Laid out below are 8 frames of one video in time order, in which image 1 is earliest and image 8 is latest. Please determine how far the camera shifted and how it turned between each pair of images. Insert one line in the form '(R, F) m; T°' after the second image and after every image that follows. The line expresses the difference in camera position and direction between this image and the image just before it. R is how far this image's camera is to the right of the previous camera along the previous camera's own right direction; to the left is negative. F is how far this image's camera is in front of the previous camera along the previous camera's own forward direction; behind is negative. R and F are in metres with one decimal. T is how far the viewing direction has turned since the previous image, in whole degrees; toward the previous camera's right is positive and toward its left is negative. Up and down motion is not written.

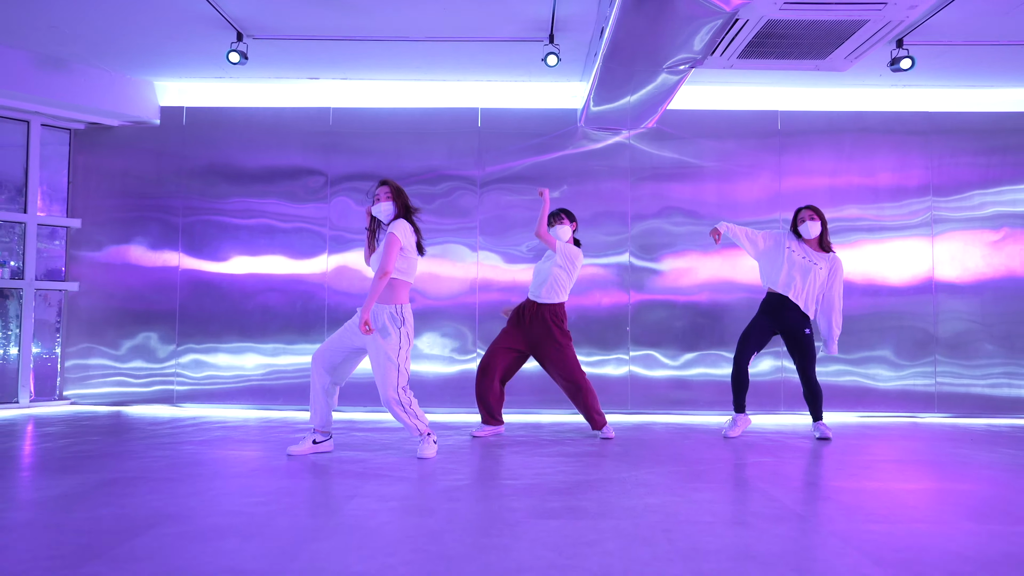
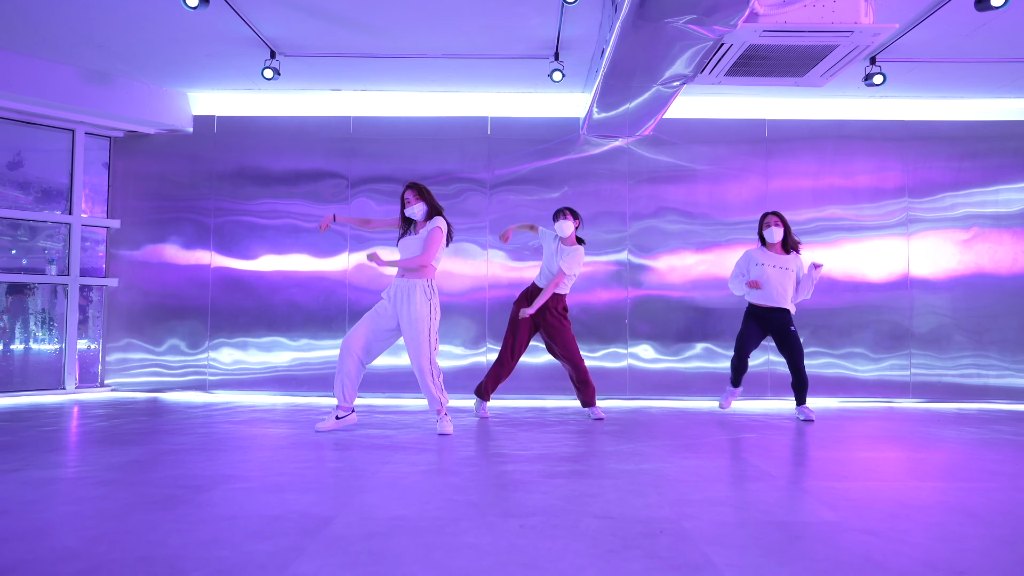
(-0.1, -0.5) m; 0°
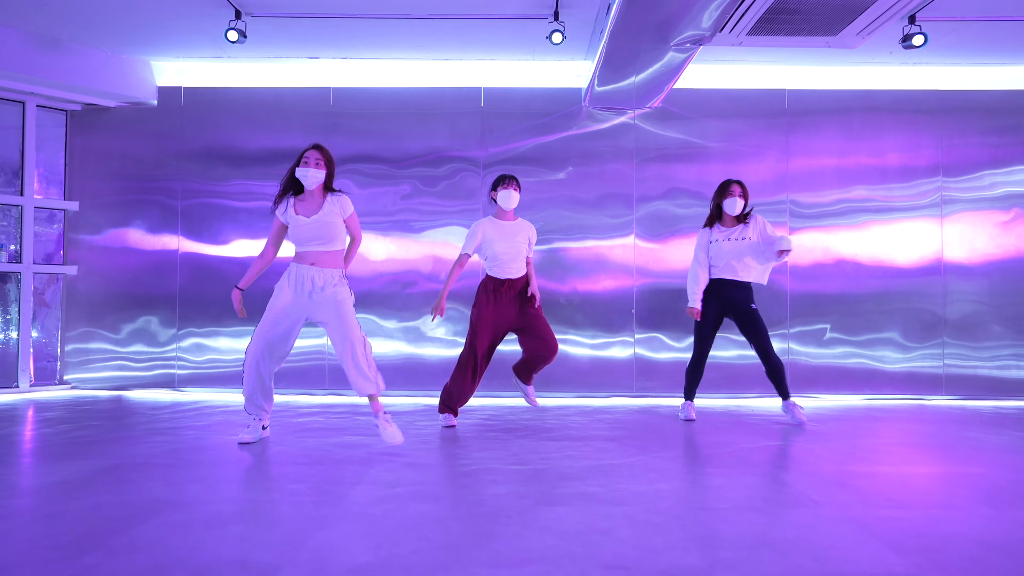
(0.0, +0.5) m; 0°
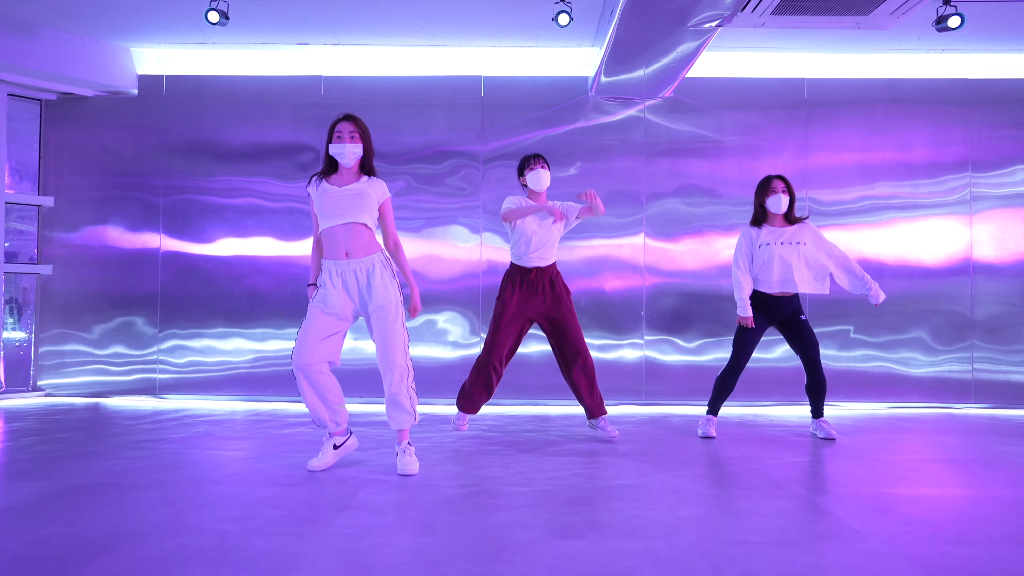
(0.0, +0.3) m; 0°
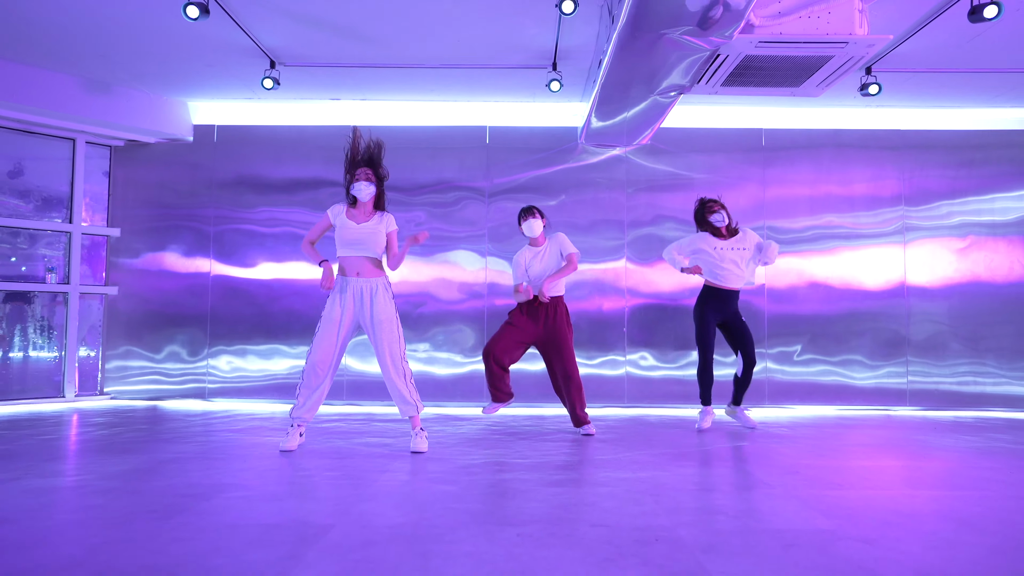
(0.0, -0.9) m; 0°
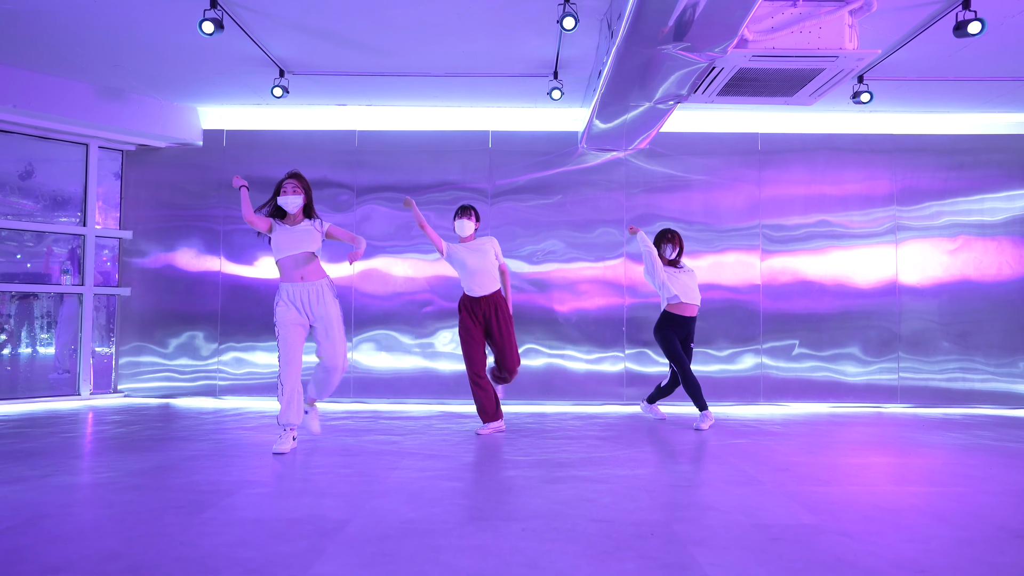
(0.0, -0.2) m; 0°
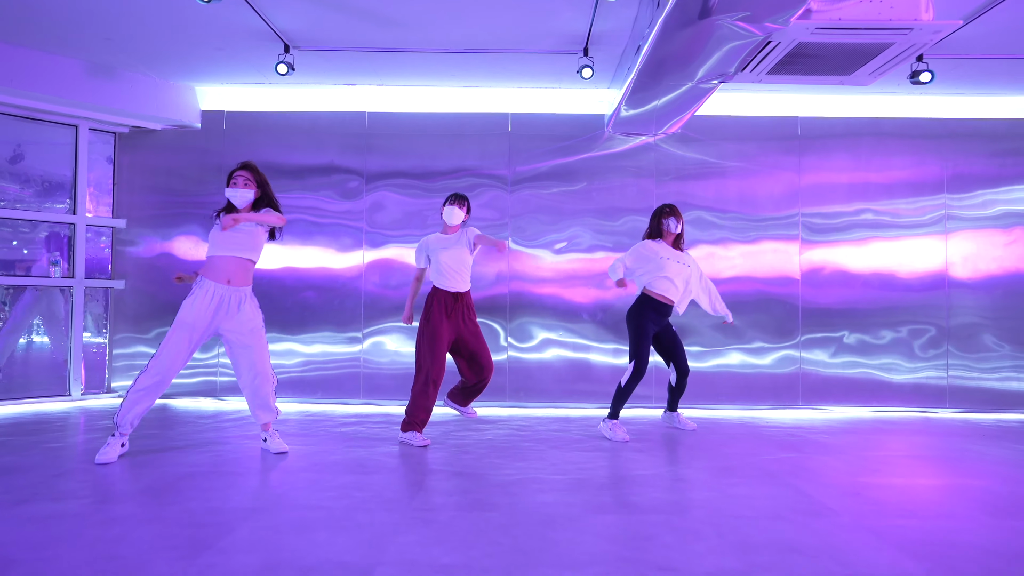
(-0.1, +0.4) m; 0°
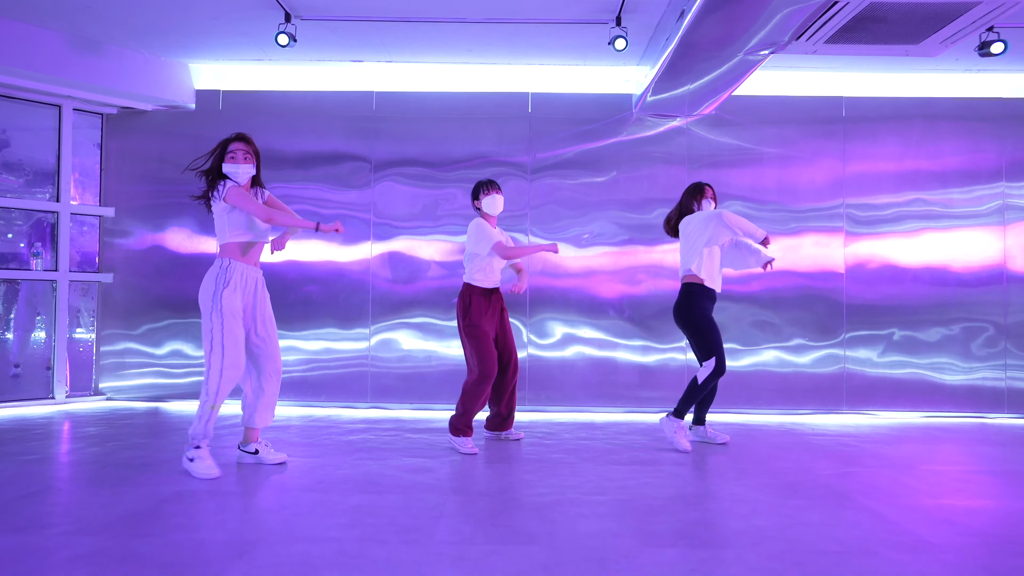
(-0.1, +0.5) m; 0°
